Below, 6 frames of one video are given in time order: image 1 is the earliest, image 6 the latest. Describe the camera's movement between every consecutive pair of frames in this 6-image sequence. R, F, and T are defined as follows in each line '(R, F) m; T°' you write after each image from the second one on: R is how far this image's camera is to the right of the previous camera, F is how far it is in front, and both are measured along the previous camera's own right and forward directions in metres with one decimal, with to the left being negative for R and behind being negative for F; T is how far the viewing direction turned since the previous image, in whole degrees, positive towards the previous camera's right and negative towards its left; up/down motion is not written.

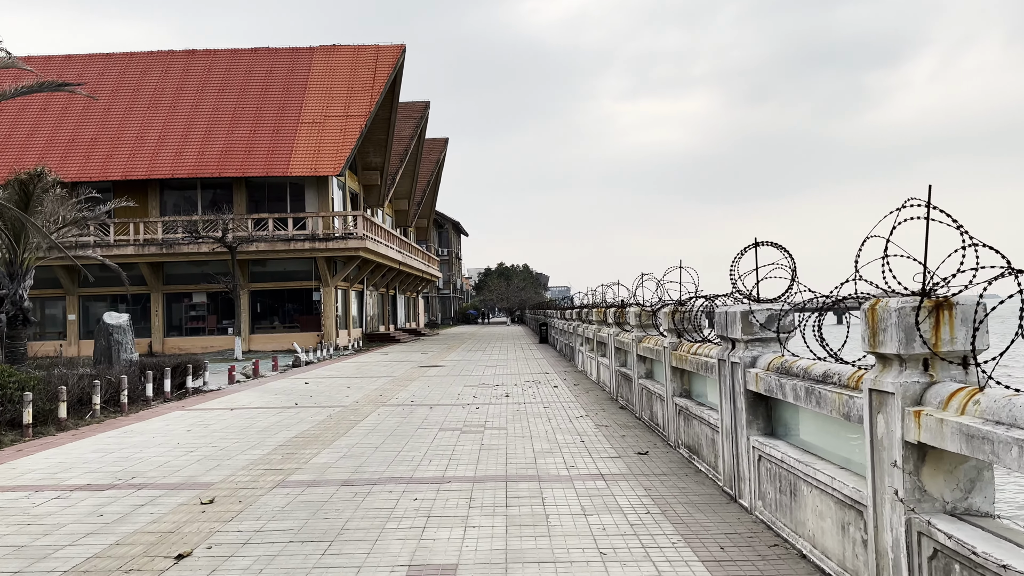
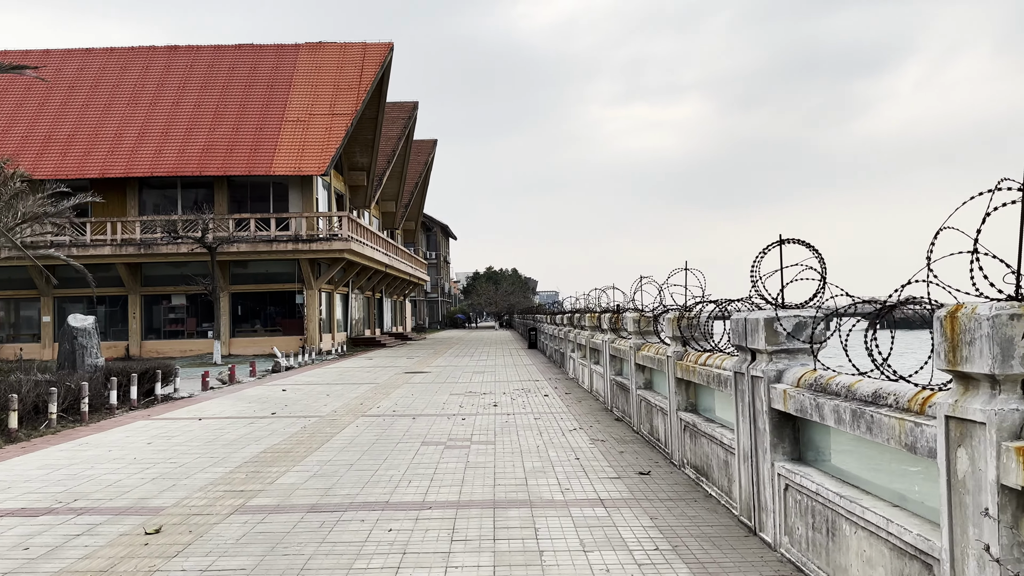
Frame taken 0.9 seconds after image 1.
(0.0, +0.8) m; +1°
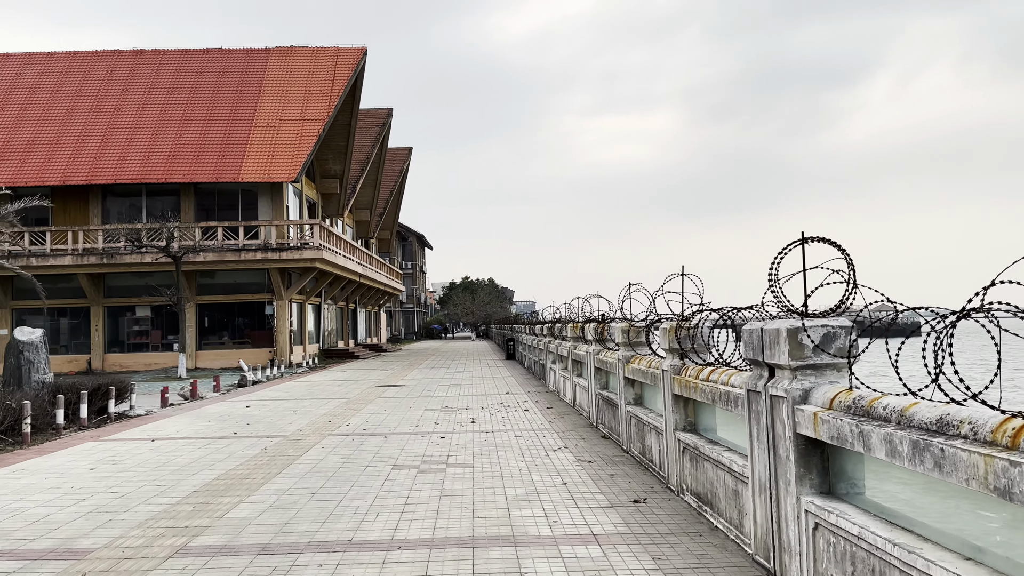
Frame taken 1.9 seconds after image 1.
(0.0, +0.7) m; +2°
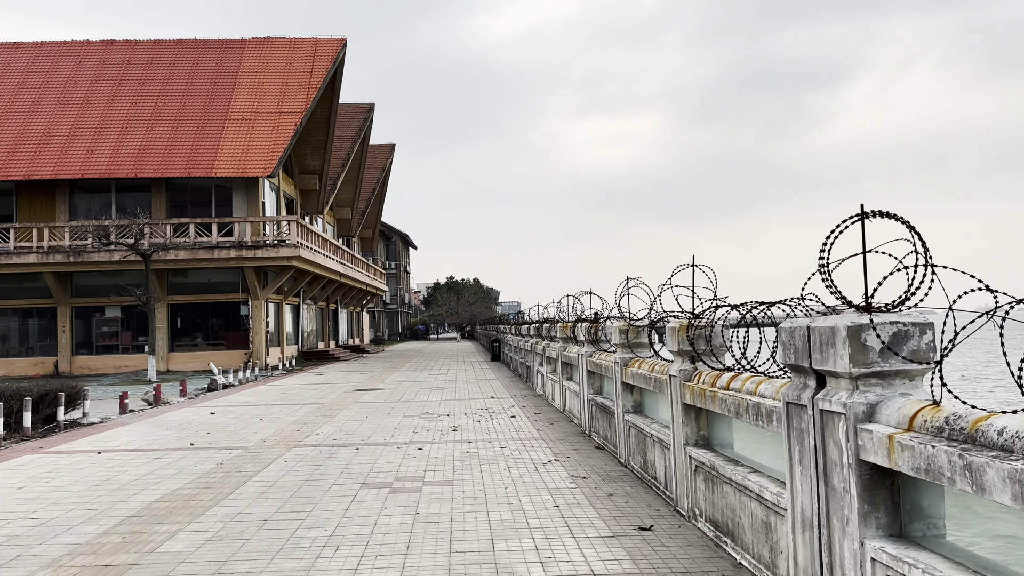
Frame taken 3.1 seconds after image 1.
(0.0, +1.0) m; +1°
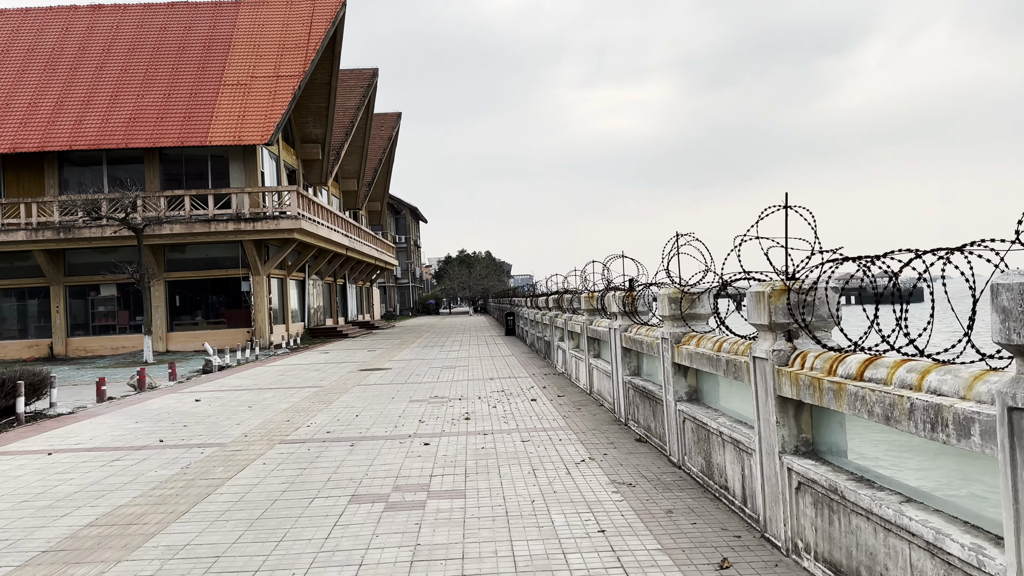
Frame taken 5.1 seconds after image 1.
(-0.1, +1.7) m; -1°
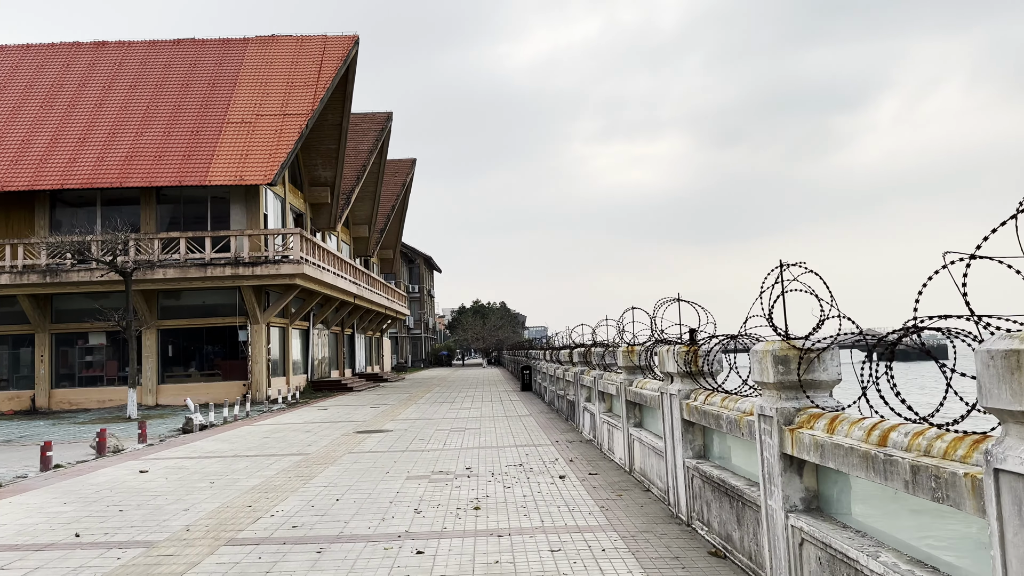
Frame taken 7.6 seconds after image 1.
(-0.1, +2.1) m; -1°
